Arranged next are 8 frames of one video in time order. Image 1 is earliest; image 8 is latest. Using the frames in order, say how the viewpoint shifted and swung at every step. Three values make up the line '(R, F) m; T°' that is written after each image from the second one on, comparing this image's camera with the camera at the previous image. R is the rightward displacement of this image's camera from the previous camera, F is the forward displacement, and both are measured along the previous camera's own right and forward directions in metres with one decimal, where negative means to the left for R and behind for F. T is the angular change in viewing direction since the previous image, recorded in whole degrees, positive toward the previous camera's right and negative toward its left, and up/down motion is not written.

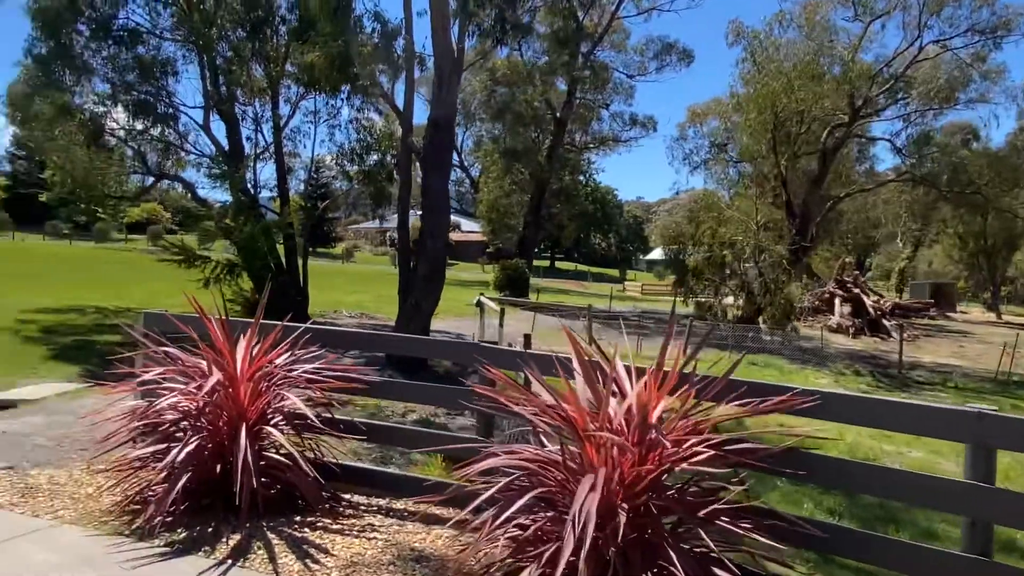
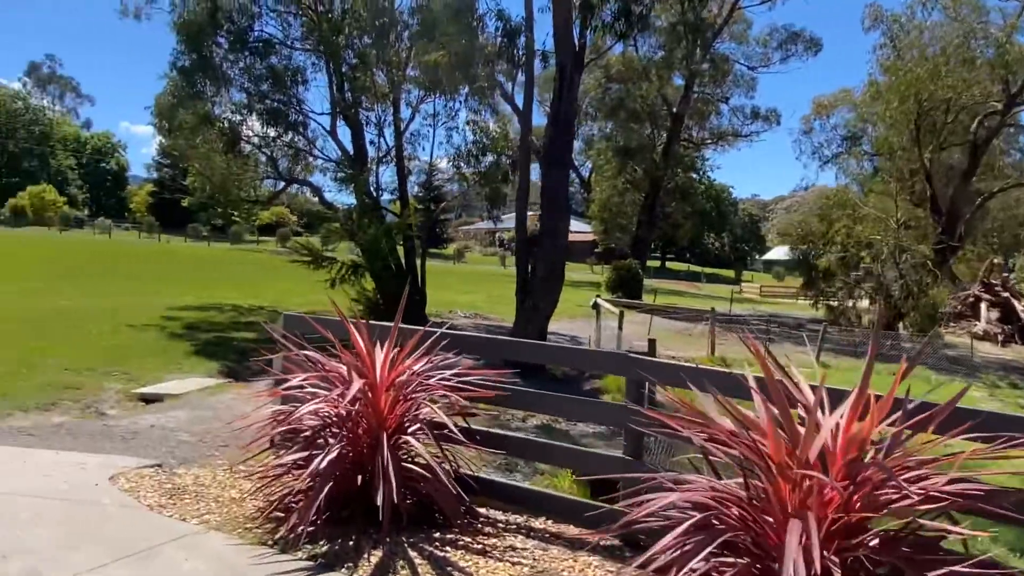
(-0.3, +0.3) m; -9°
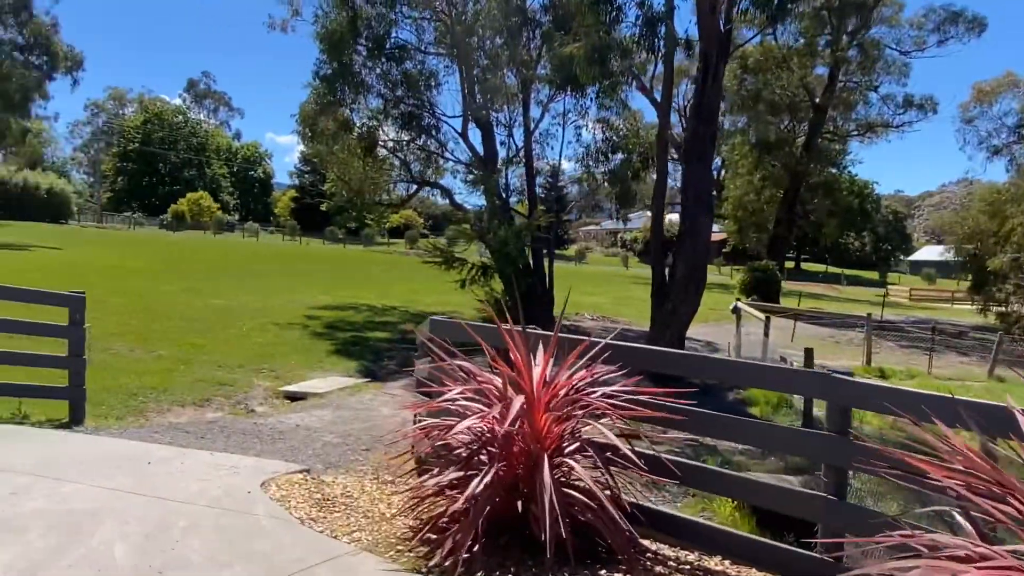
(-0.3, +0.4) m; -10°
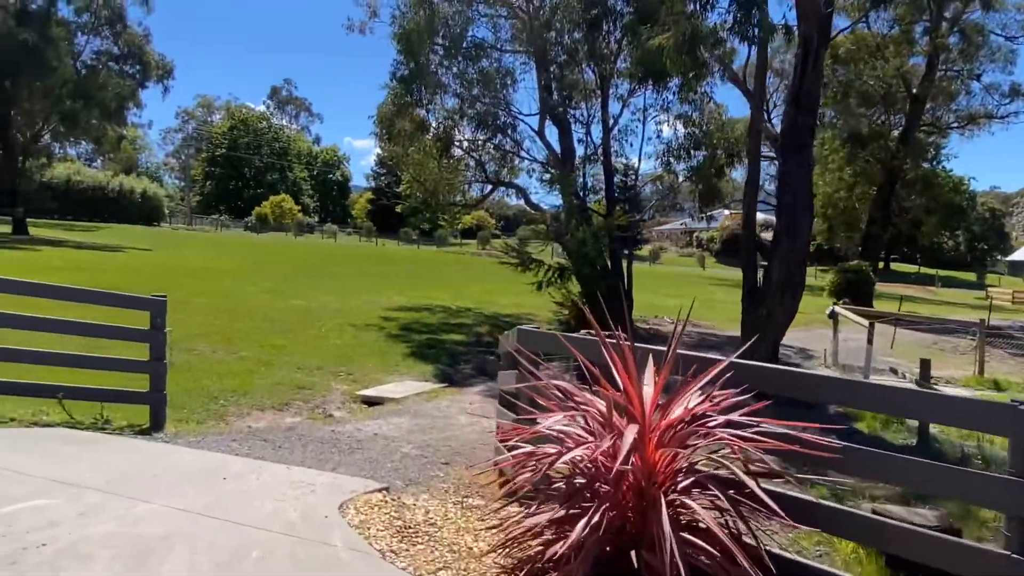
(-0.2, +0.5) m; -6°
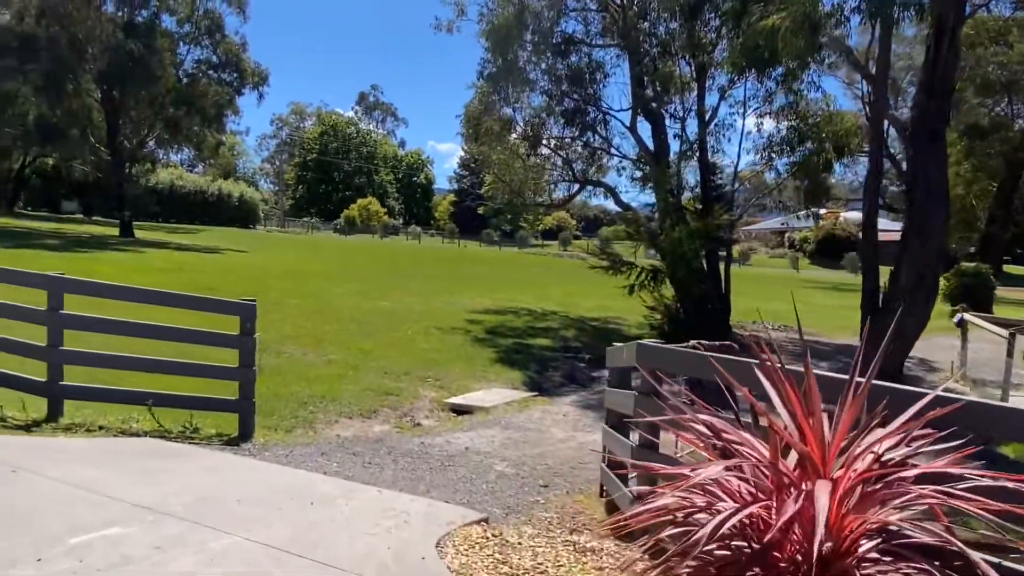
(-0.2, +0.6) m; -6°
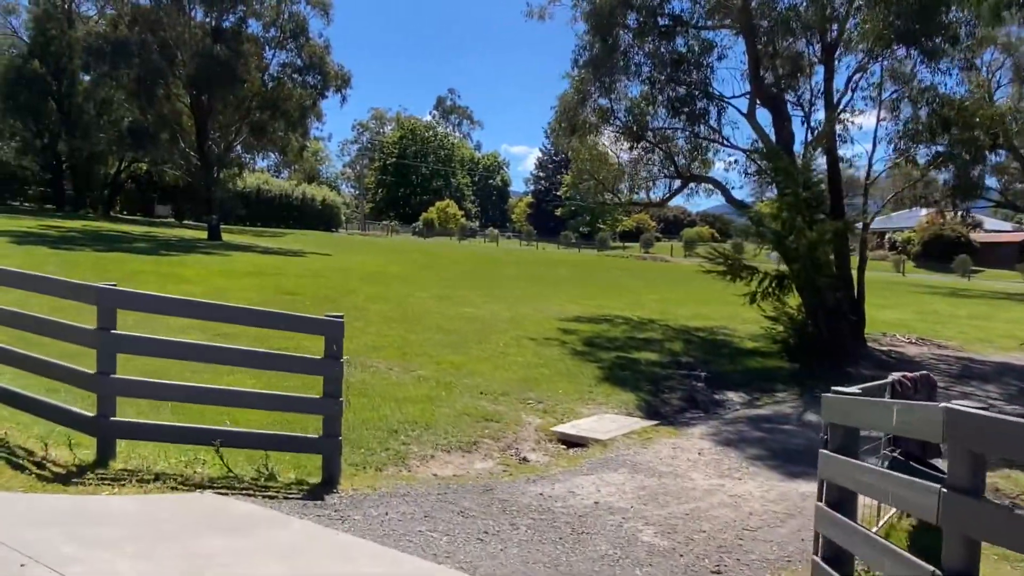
(-0.5, +1.4) m; -6°
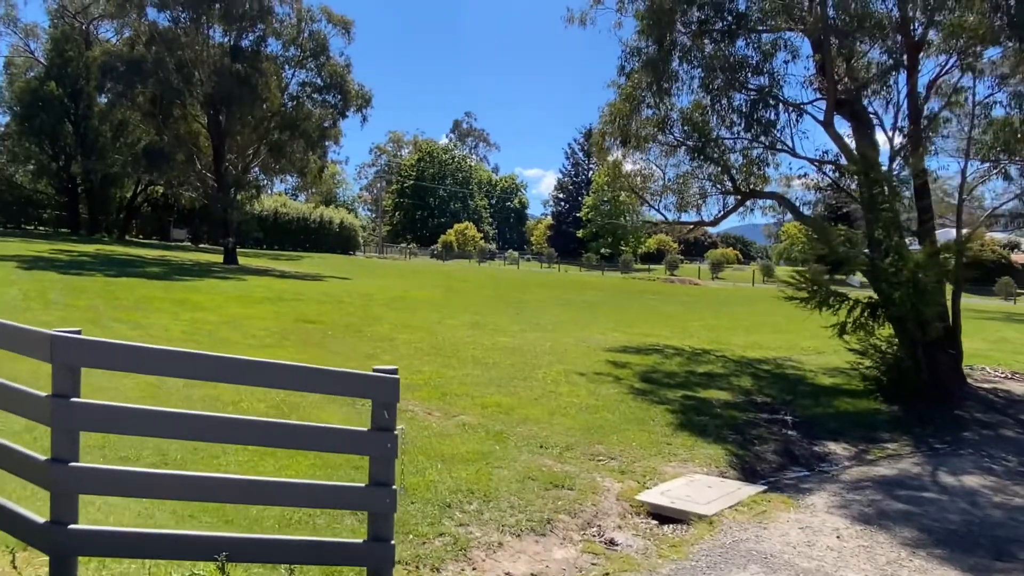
(-0.6, +1.6) m; -1°
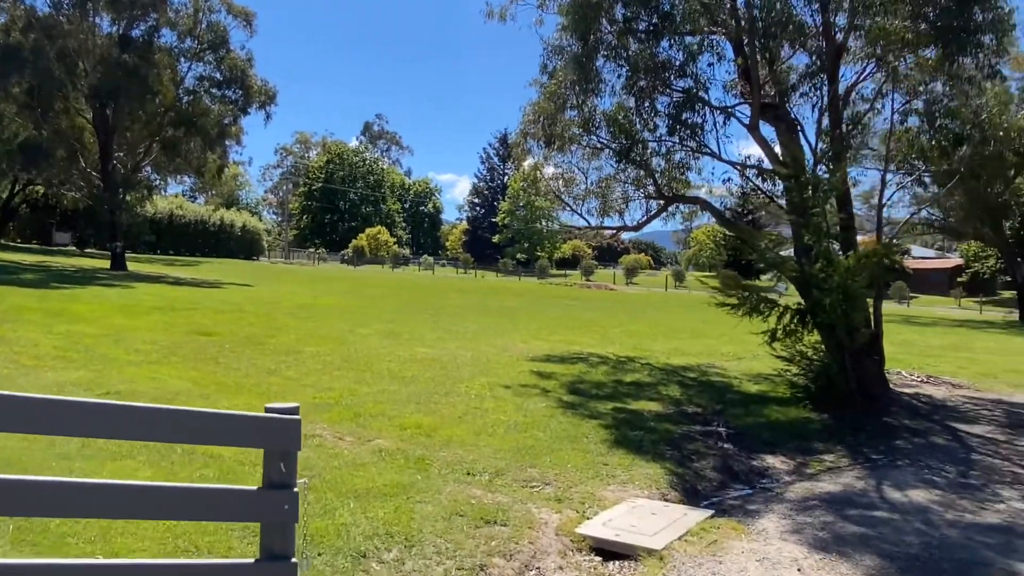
(-0.1, +0.8) m; +7°
